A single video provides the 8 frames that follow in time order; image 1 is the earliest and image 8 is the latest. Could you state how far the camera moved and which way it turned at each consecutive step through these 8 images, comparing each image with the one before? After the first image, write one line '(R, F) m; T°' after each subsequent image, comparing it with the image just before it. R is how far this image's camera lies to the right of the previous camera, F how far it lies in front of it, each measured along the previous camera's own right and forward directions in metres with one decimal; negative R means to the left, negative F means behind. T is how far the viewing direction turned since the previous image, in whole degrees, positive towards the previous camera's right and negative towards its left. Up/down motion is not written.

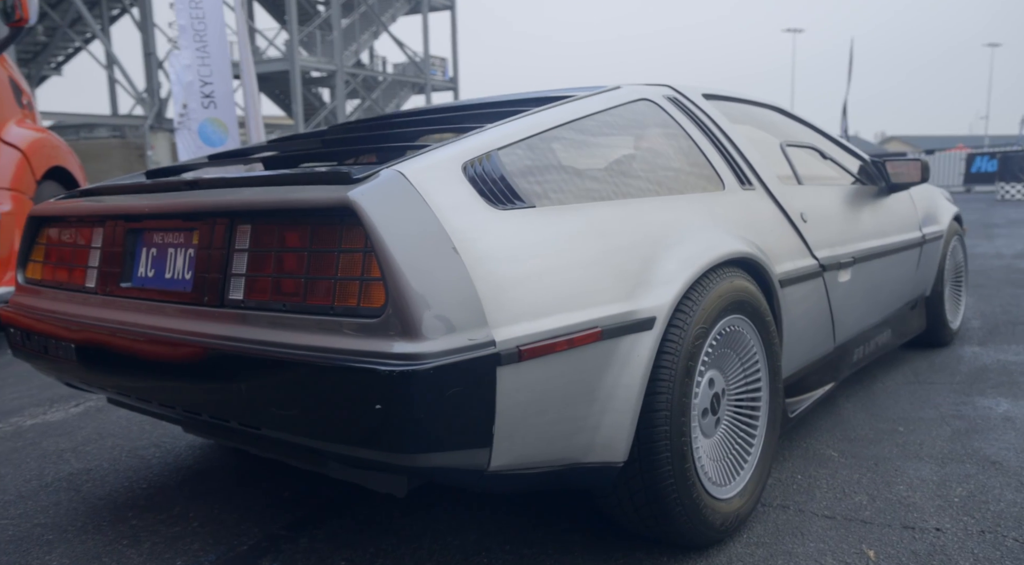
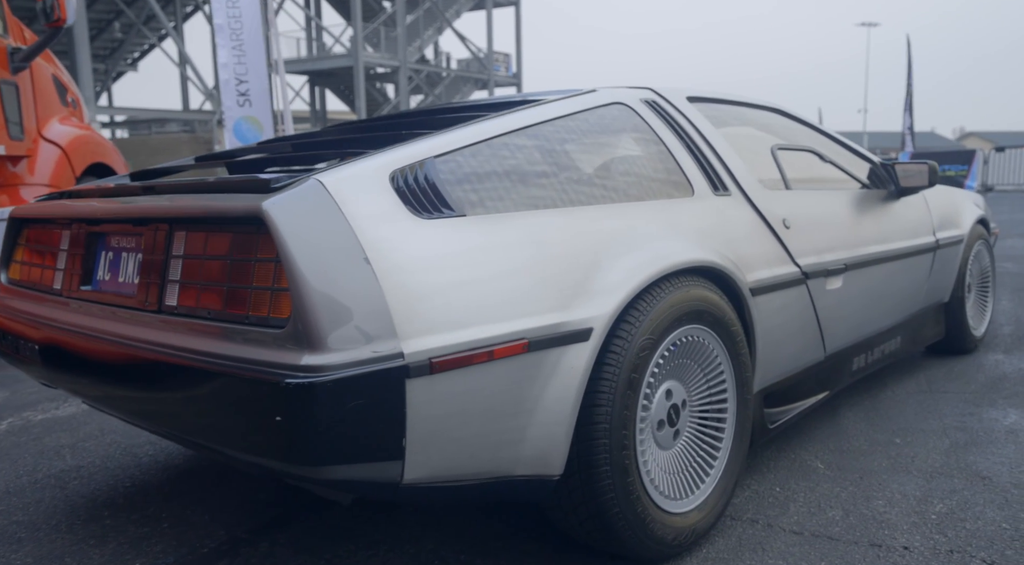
(+0.3, 0.0) m; -4°
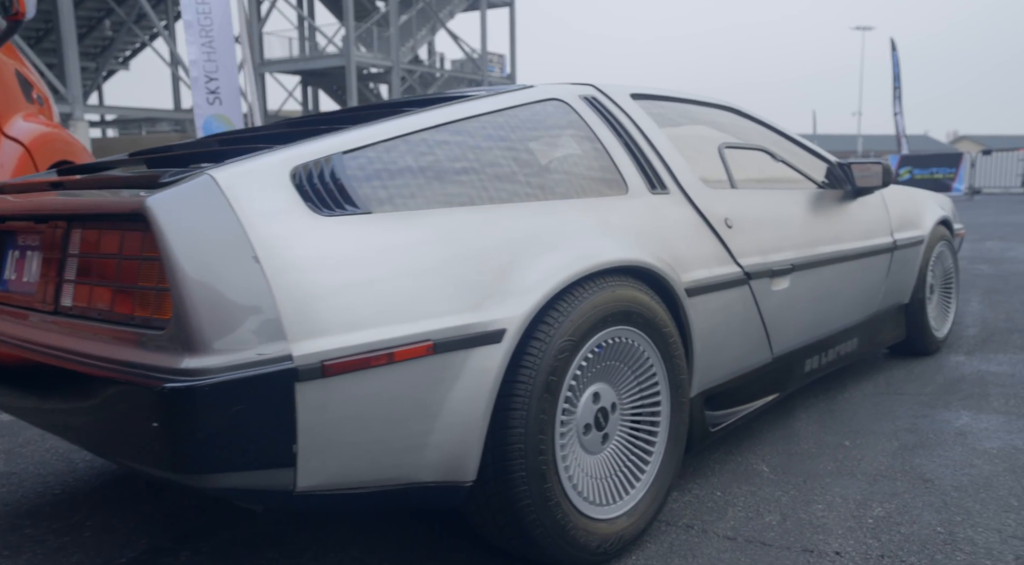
(+0.2, +0.1) m; 0°
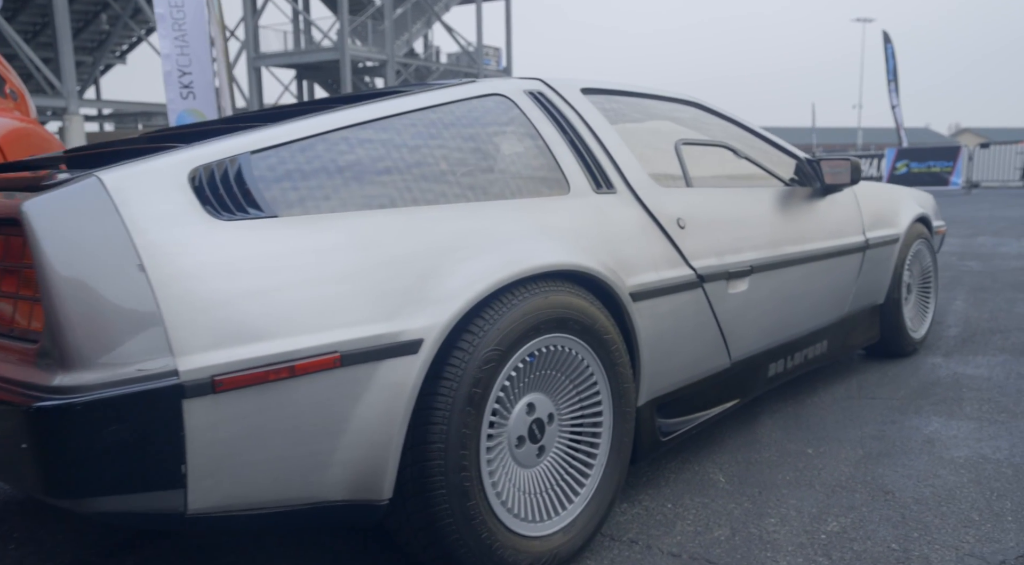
(+0.2, +0.1) m; 0°
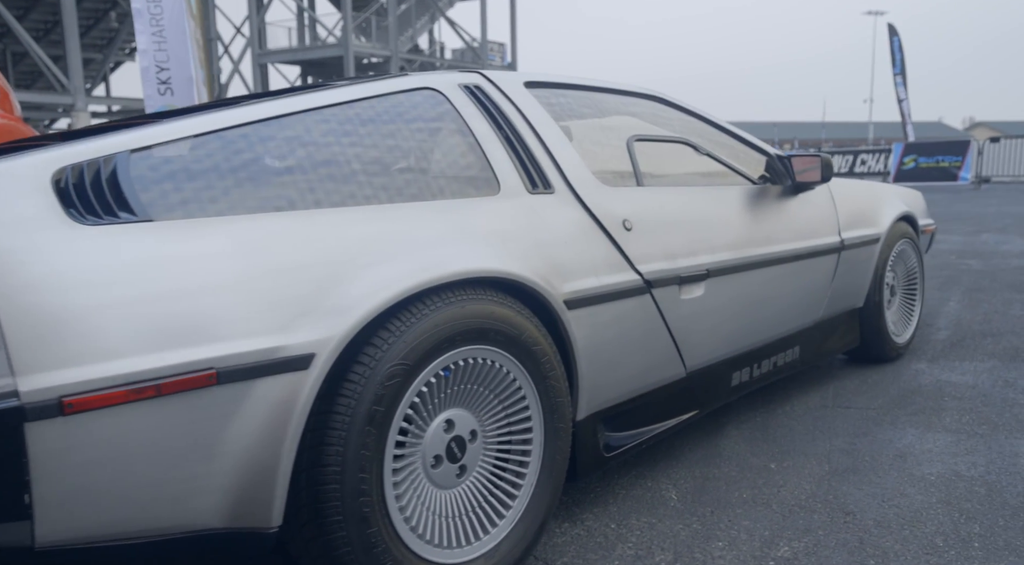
(+0.3, +0.2) m; -1°
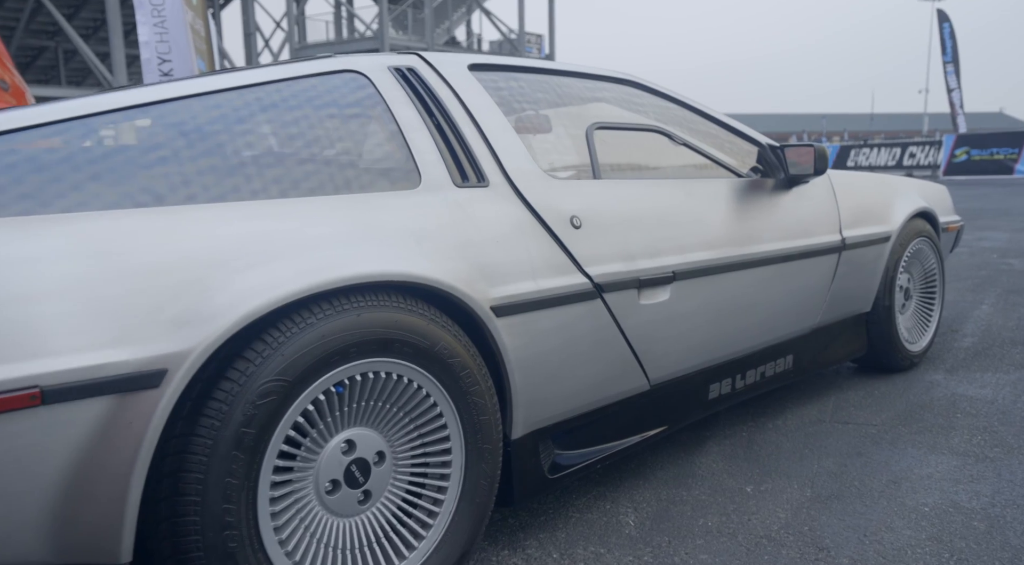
(+0.3, +0.2) m; -3°
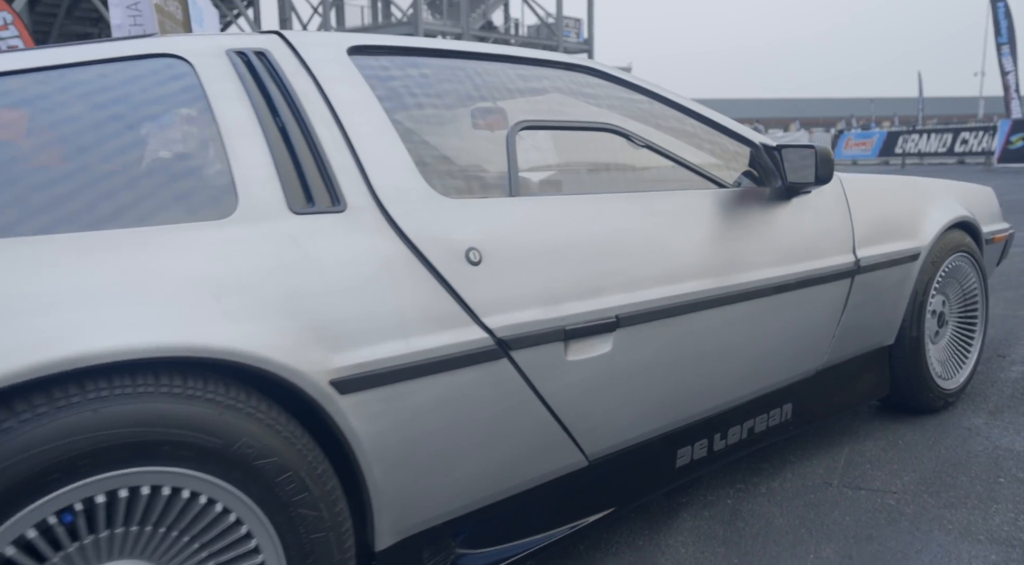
(+0.4, +0.5) m; -3°
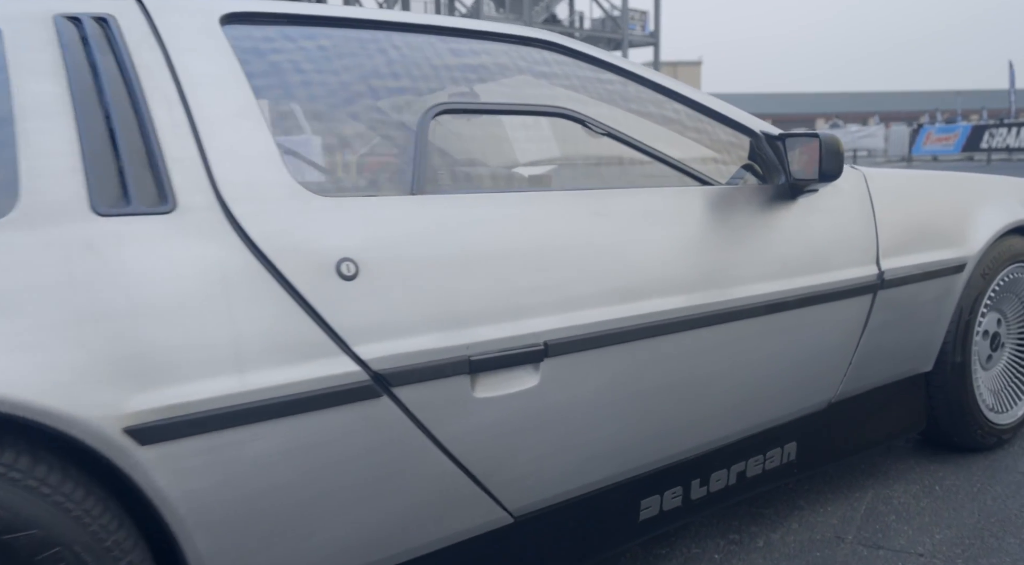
(+0.3, +0.3) m; -5°
